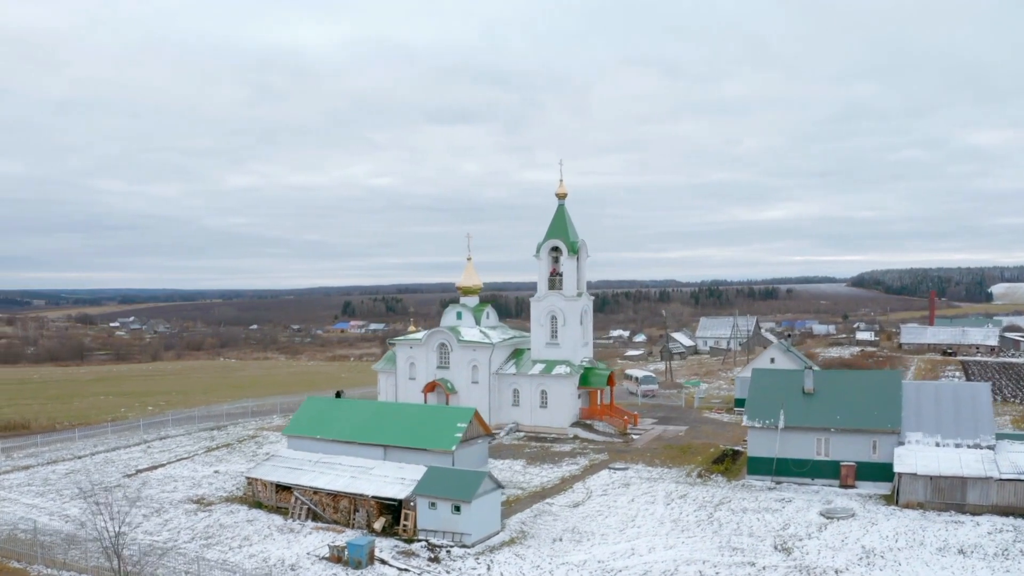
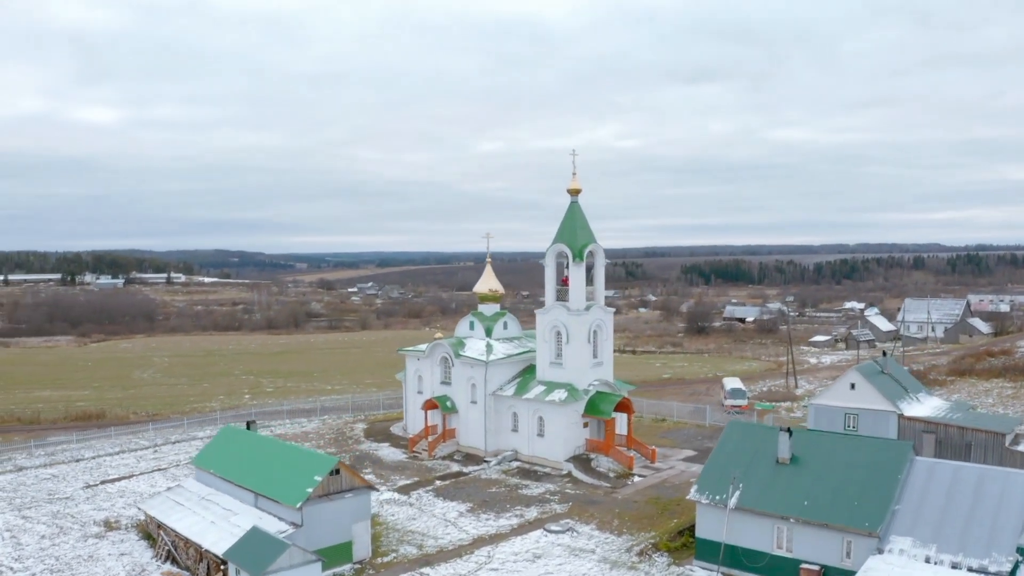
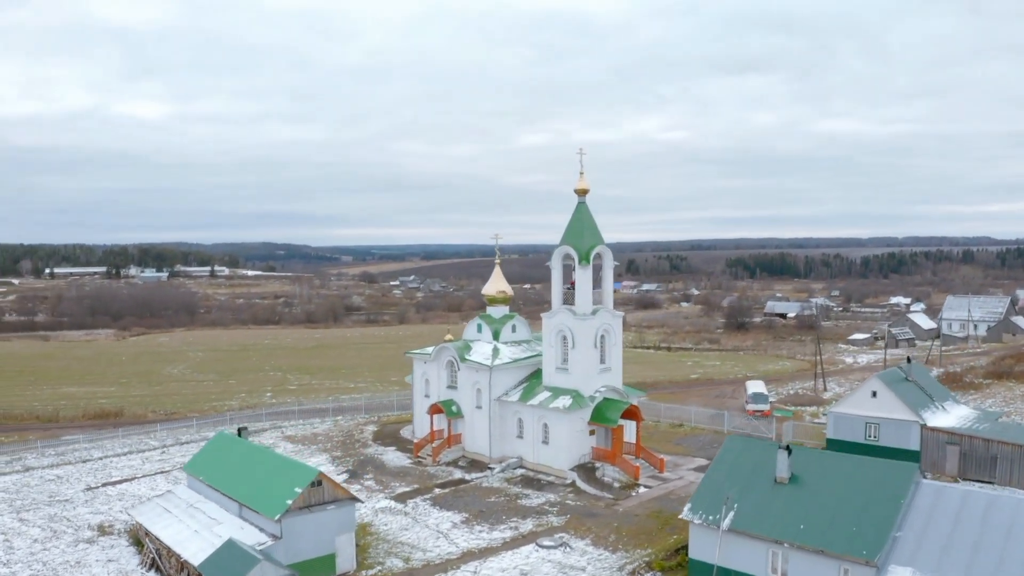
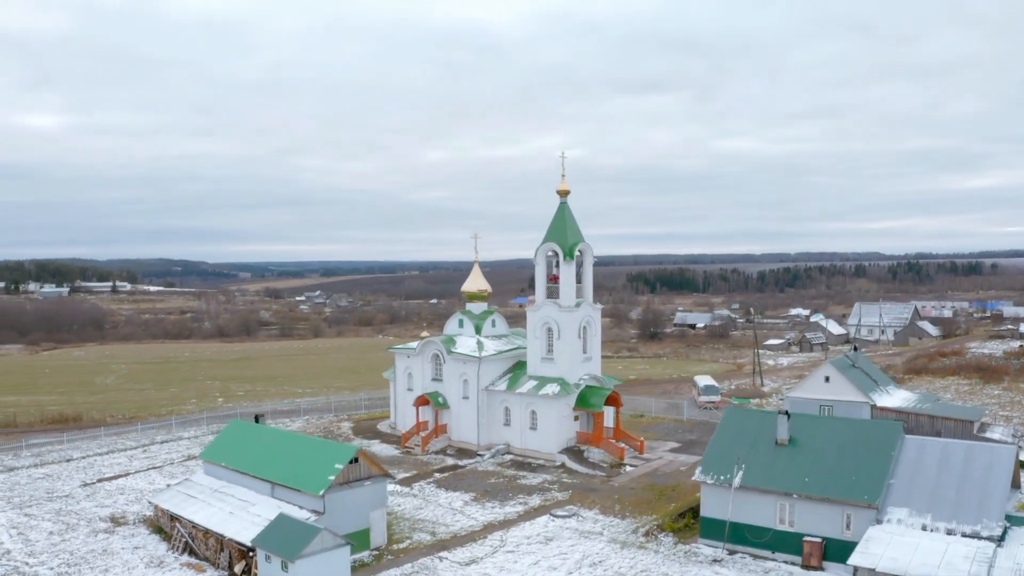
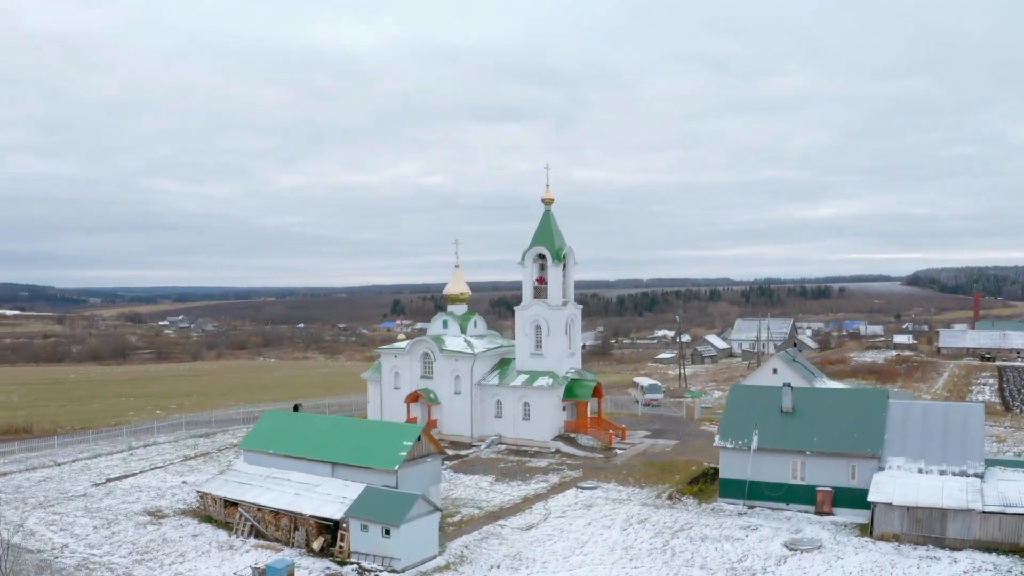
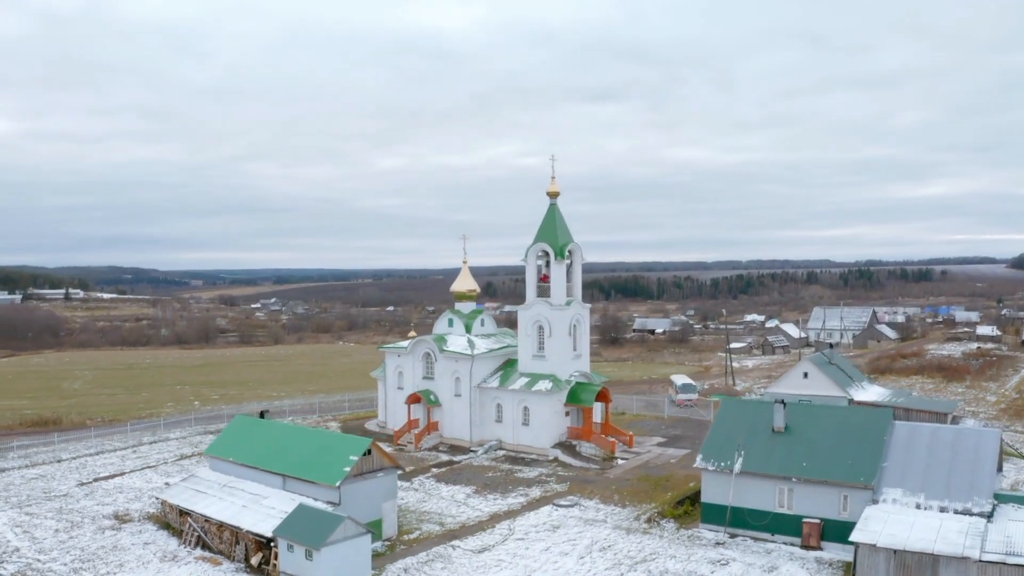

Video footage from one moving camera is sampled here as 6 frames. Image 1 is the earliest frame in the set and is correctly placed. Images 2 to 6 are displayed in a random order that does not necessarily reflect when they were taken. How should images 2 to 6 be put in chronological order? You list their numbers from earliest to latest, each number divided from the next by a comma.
5, 6, 4, 2, 3
